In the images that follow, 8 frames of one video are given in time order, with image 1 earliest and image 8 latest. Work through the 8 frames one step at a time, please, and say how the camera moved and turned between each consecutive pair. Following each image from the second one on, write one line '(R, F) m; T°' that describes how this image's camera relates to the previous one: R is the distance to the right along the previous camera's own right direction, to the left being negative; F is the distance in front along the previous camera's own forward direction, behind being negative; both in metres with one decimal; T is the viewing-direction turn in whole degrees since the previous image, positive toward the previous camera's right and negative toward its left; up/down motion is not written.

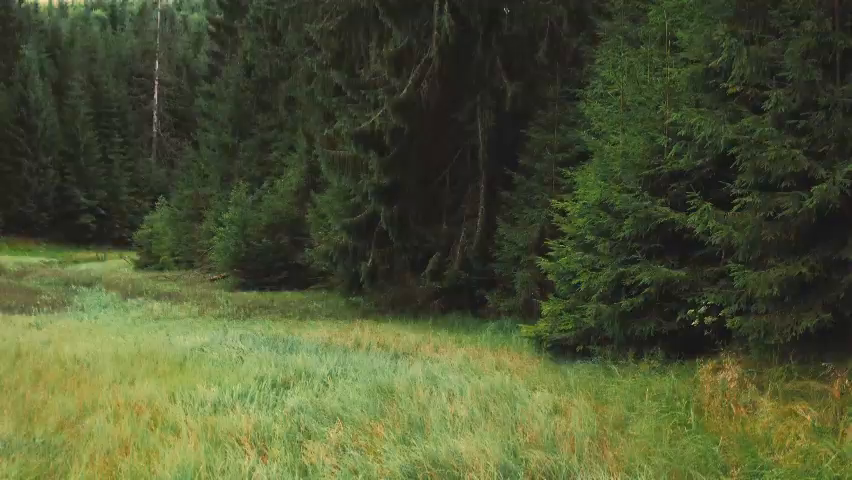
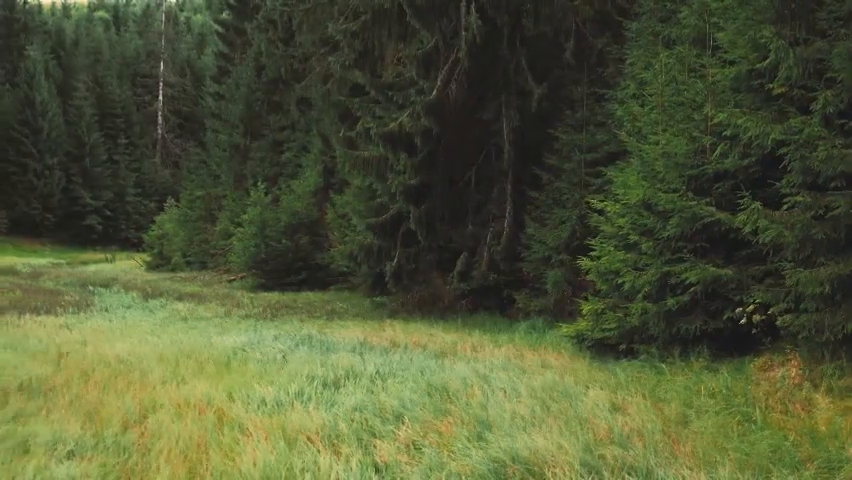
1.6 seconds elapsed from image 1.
(-0.4, -0.1) m; +1°
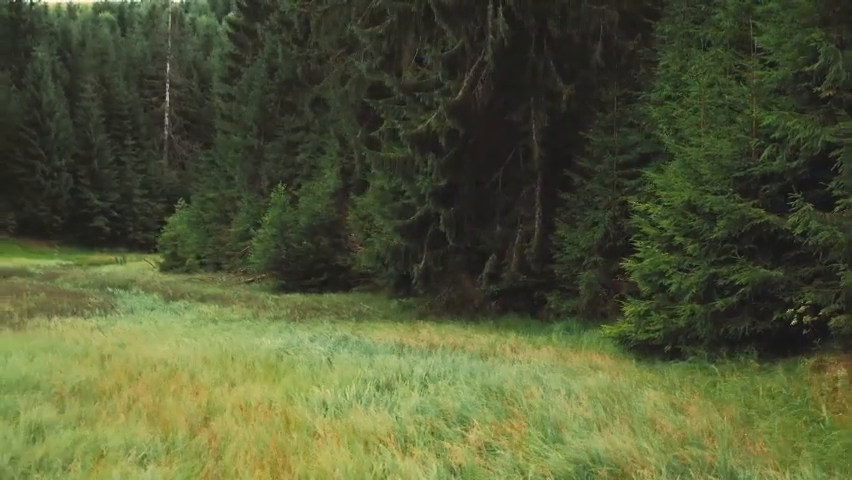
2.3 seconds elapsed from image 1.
(-0.4, 0.0) m; +1°
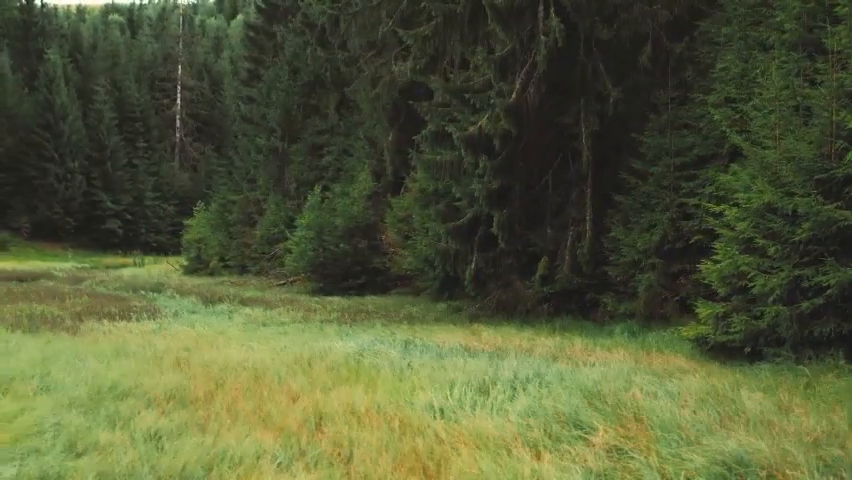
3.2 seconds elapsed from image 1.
(-0.8, 0.0) m; +1°
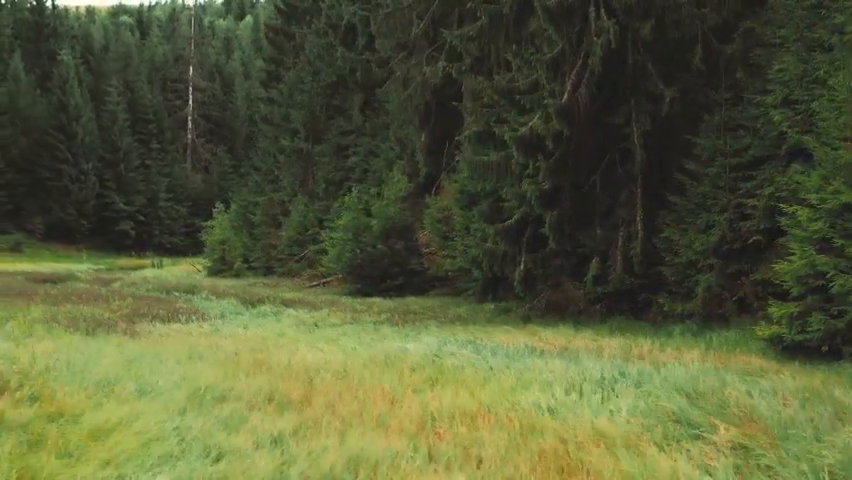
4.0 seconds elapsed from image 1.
(-0.8, 0.0) m; +1°
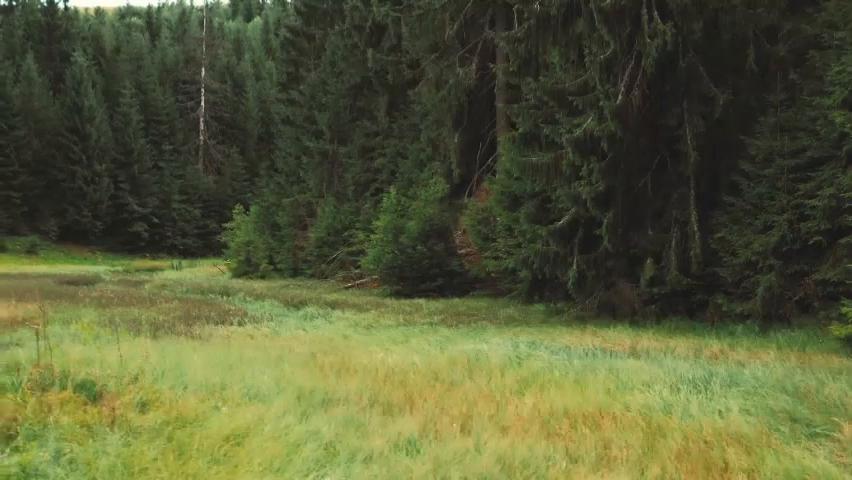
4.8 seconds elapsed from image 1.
(-0.8, 0.0) m; +1°
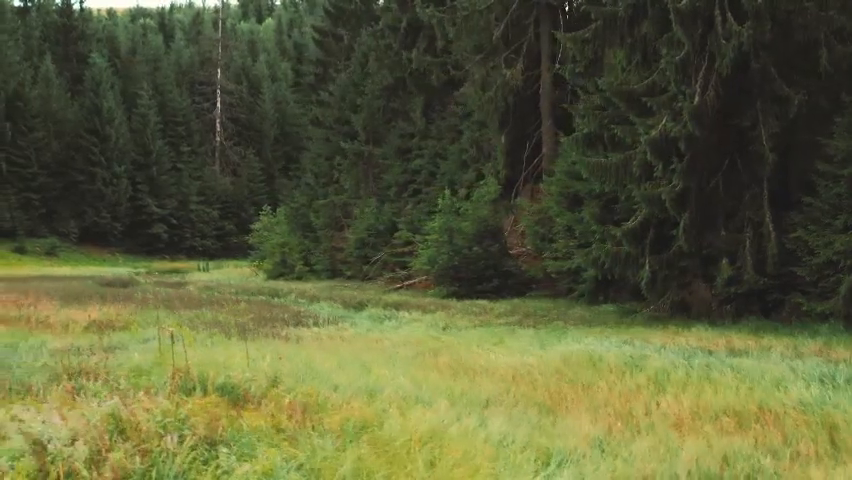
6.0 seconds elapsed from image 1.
(-1.2, 0.0) m; +2°
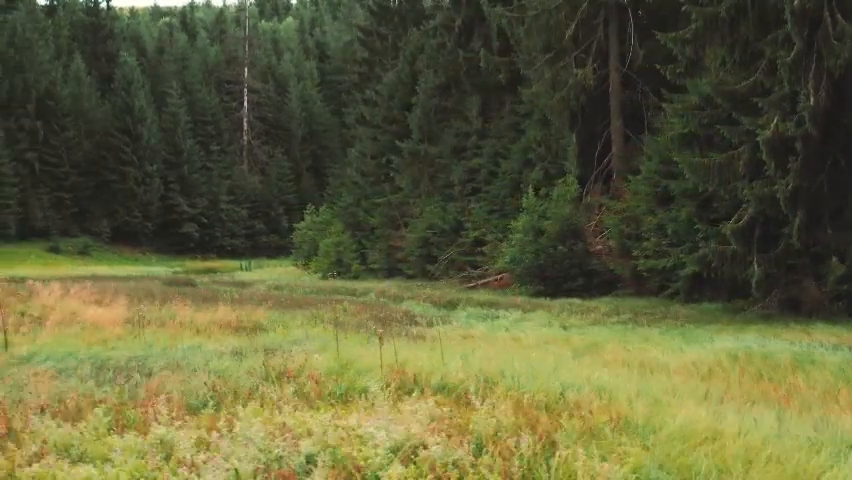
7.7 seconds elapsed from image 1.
(-1.8, 0.0) m; +2°
